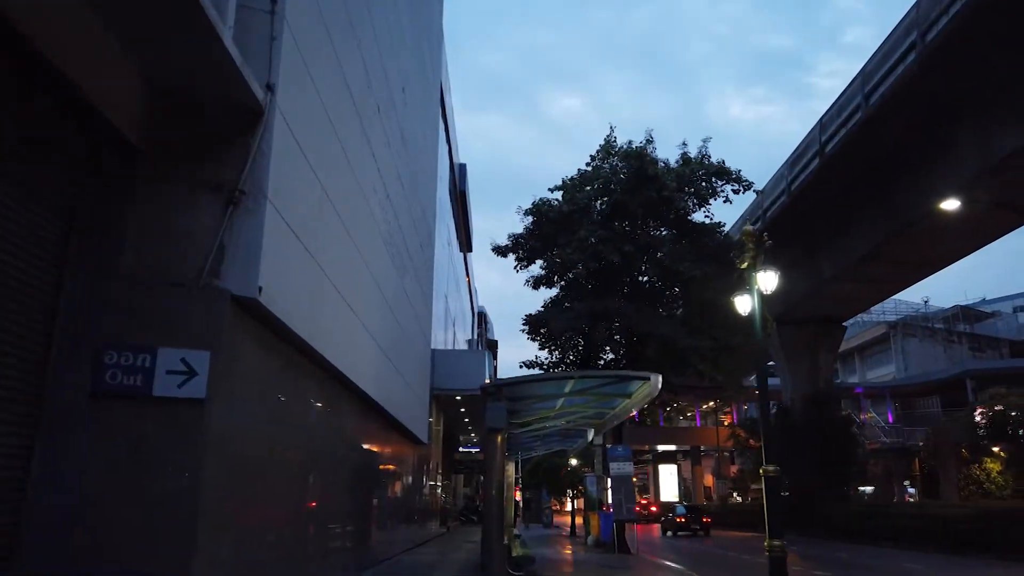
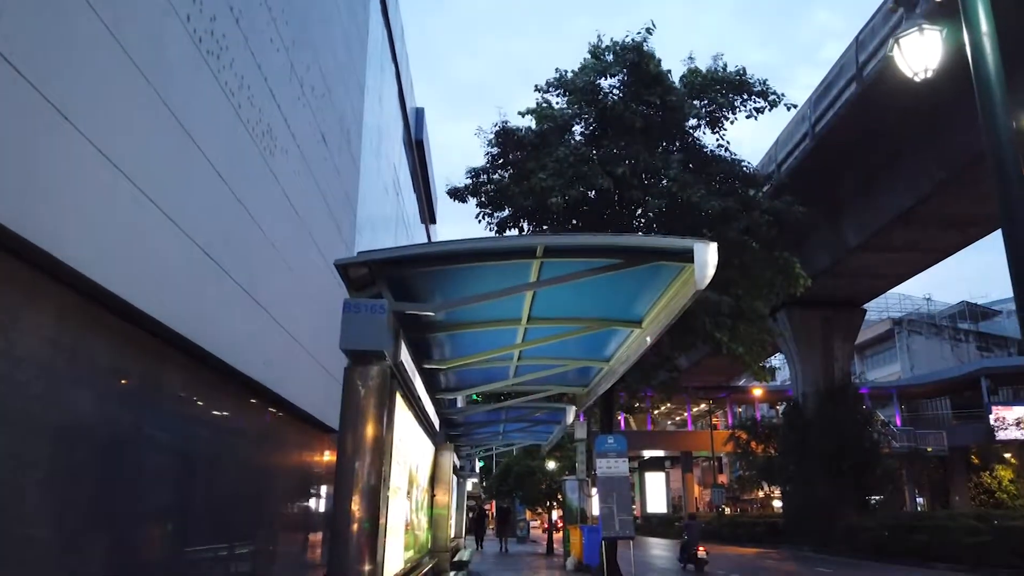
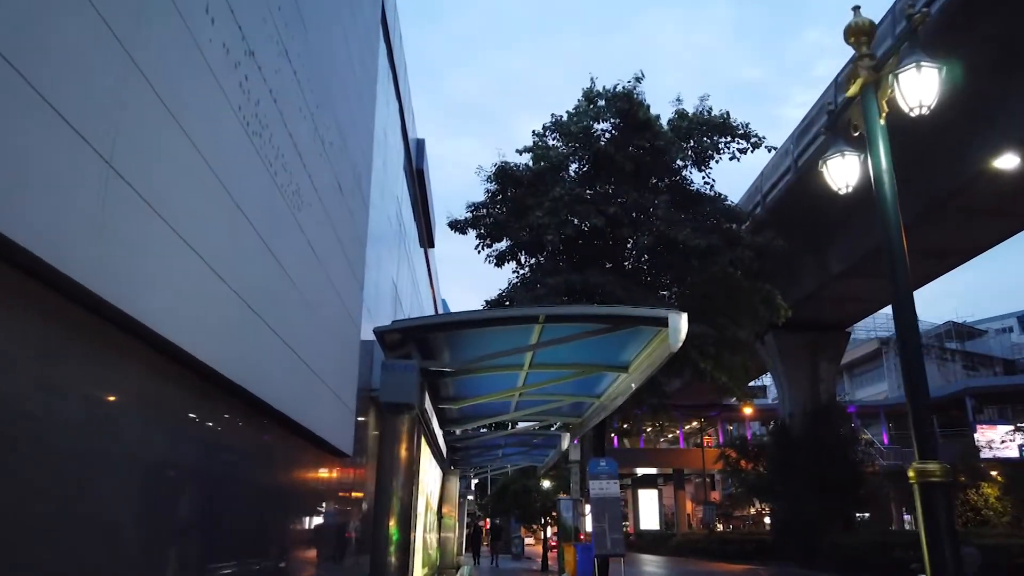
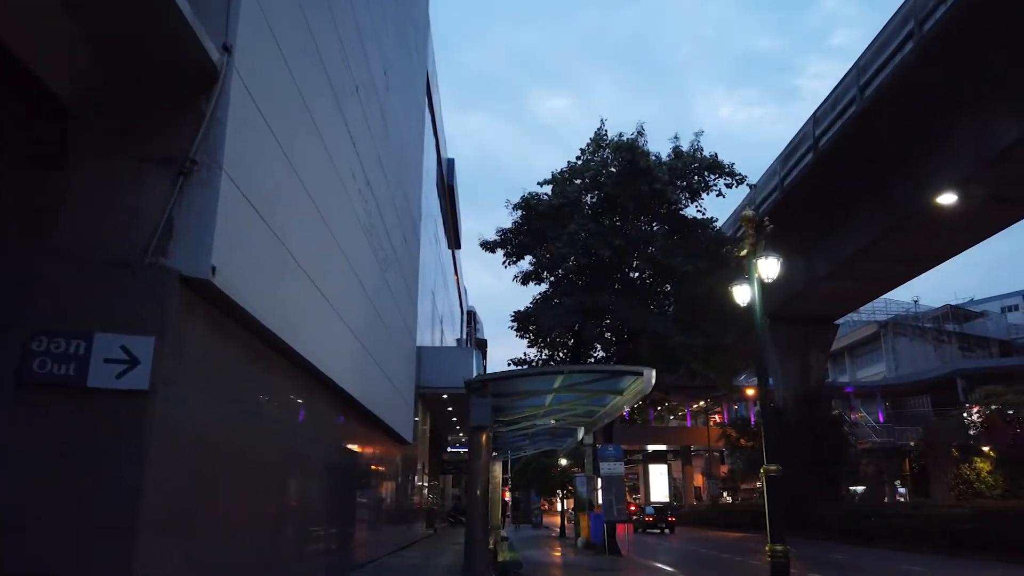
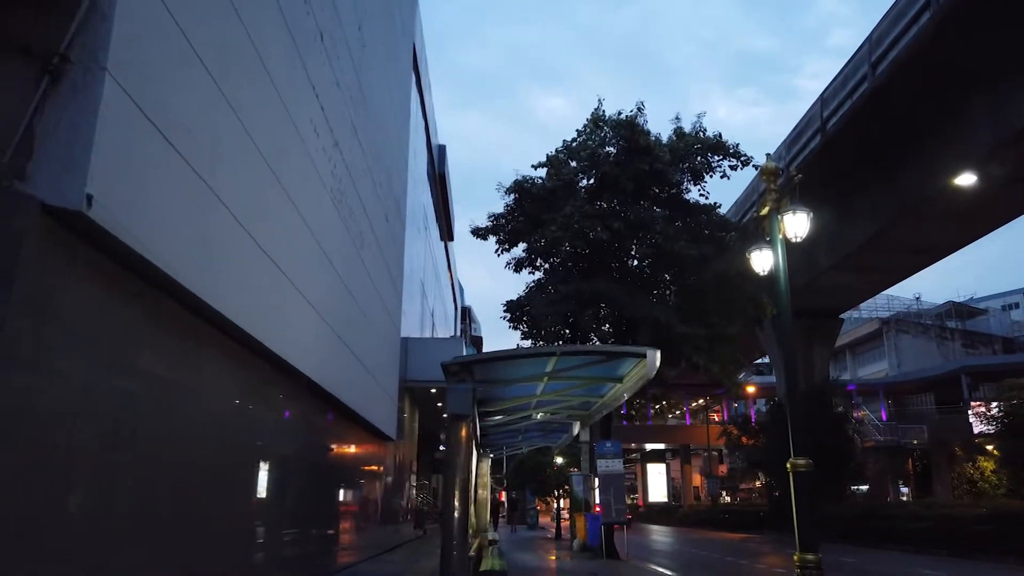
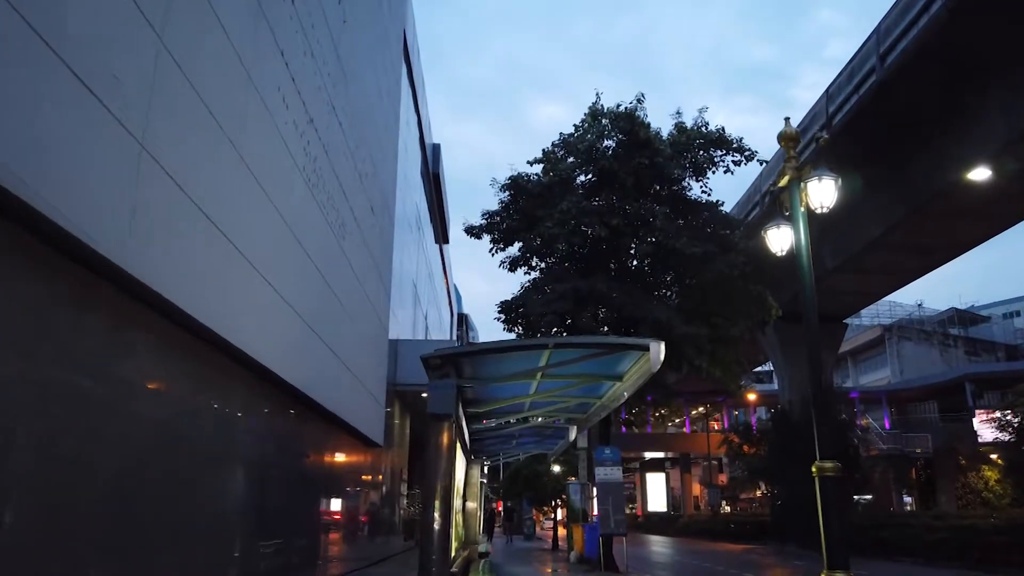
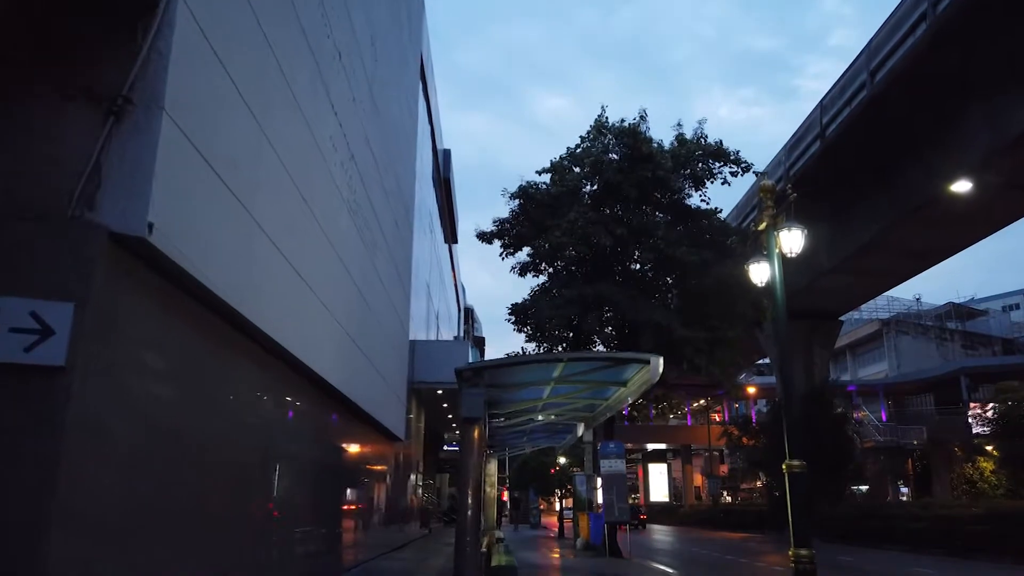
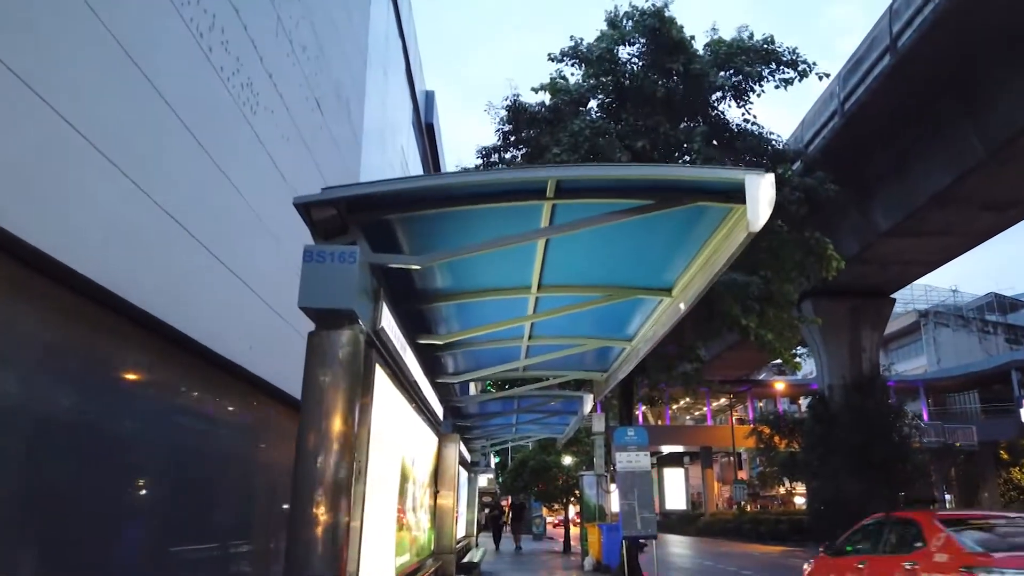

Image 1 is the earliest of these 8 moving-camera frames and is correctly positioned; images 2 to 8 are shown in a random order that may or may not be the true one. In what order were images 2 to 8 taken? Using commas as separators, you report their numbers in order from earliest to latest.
4, 7, 5, 6, 3, 2, 8
